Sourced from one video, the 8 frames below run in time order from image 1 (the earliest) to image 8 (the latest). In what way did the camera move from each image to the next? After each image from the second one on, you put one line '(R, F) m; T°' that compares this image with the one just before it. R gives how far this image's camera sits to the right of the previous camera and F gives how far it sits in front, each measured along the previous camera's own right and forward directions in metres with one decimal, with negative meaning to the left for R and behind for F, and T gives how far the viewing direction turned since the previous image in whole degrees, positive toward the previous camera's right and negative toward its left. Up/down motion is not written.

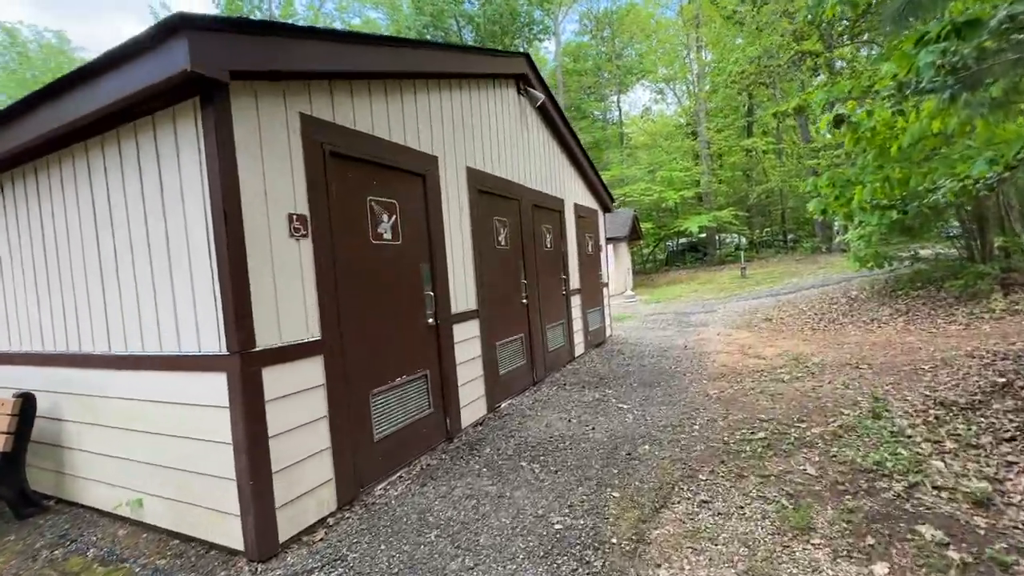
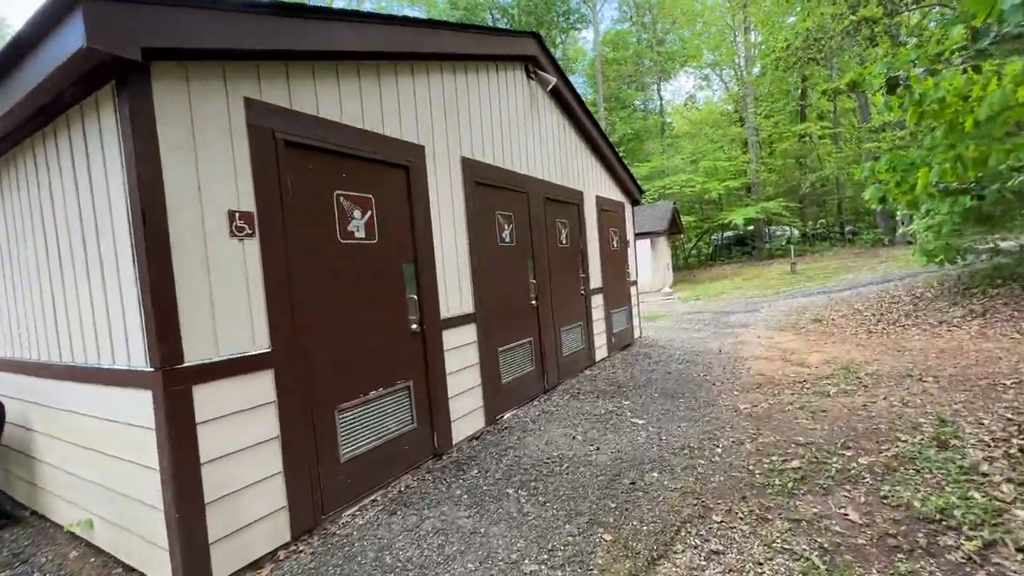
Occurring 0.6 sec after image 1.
(+0.4, +0.4) m; -5°
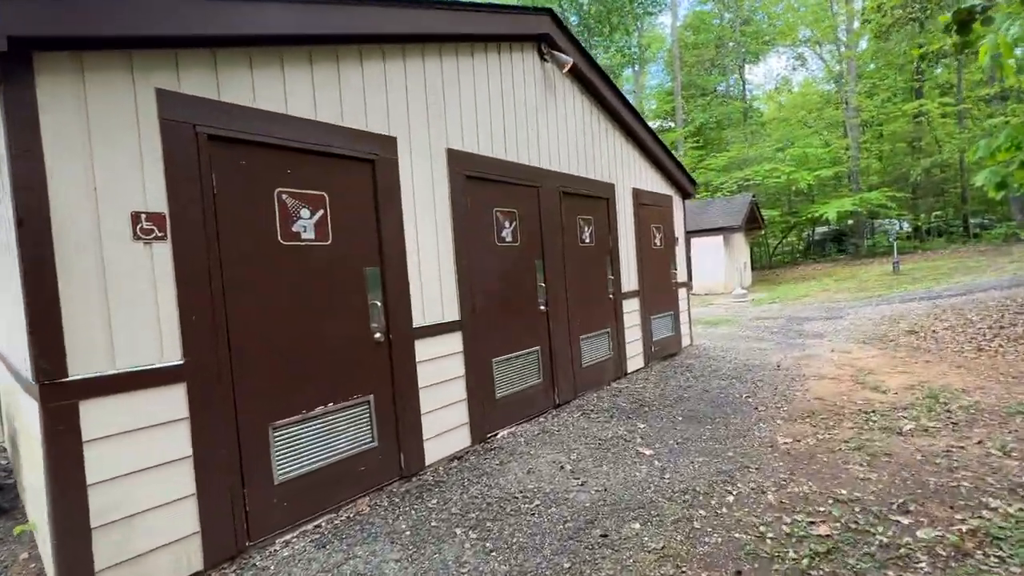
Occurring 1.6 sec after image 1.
(+0.7, +0.5) m; -9°
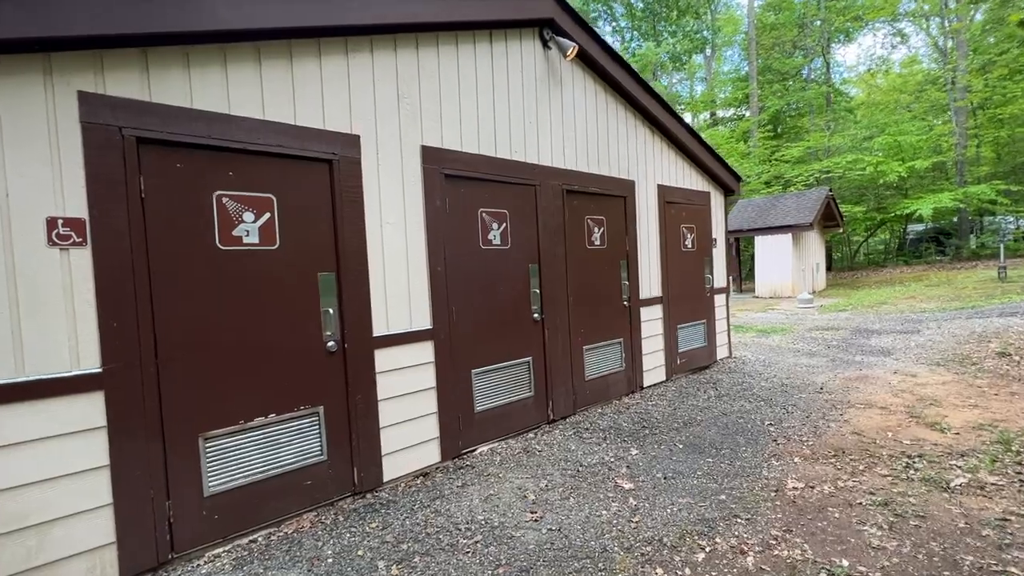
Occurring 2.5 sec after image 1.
(+0.7, +0.3) m; -8°
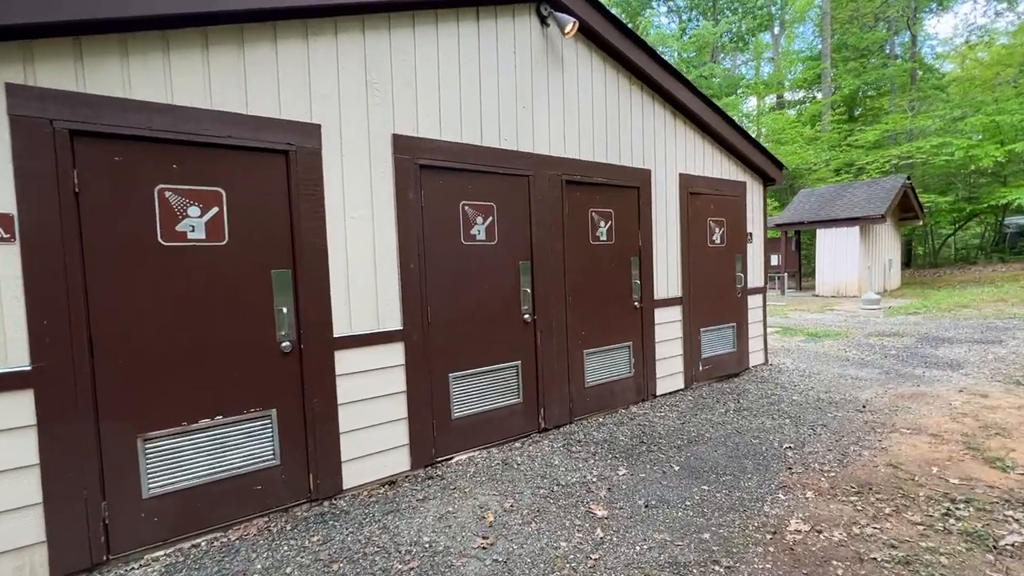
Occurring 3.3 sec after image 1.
(+0.6, +0.3) m; -7°
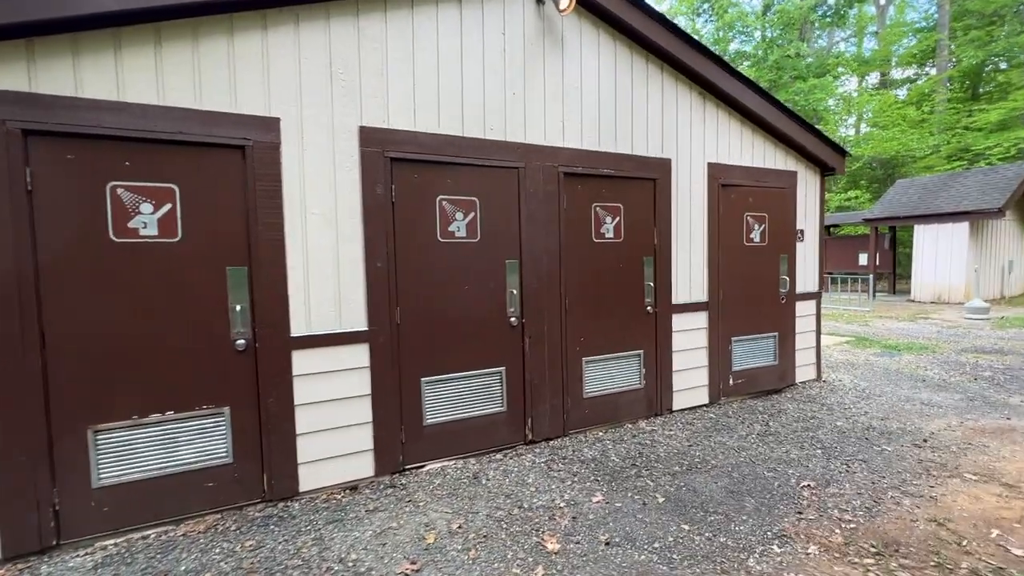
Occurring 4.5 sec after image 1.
(+0.7, +0.3) m; -9°
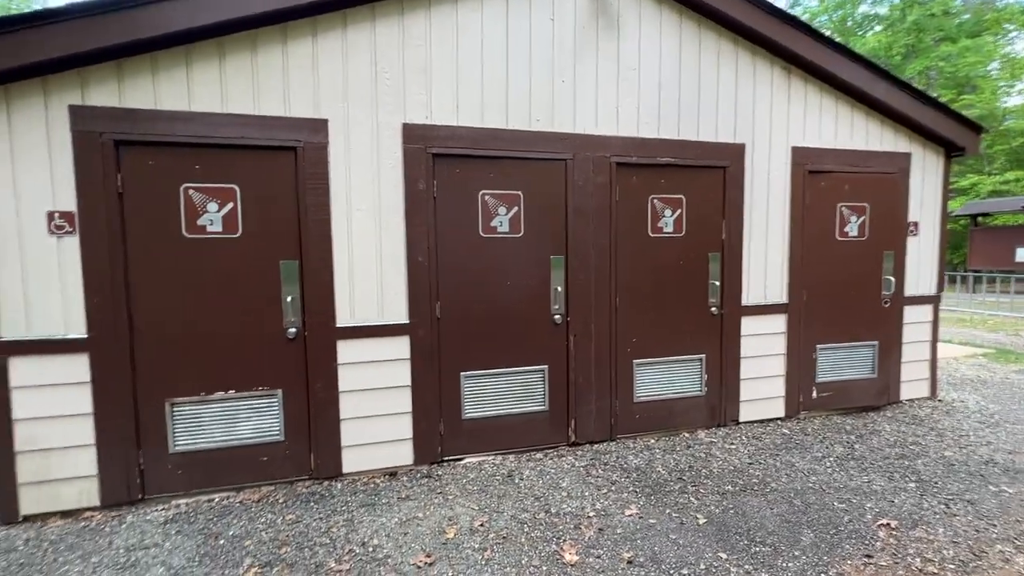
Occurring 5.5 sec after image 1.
(+0.4, +0.1) m; -11°
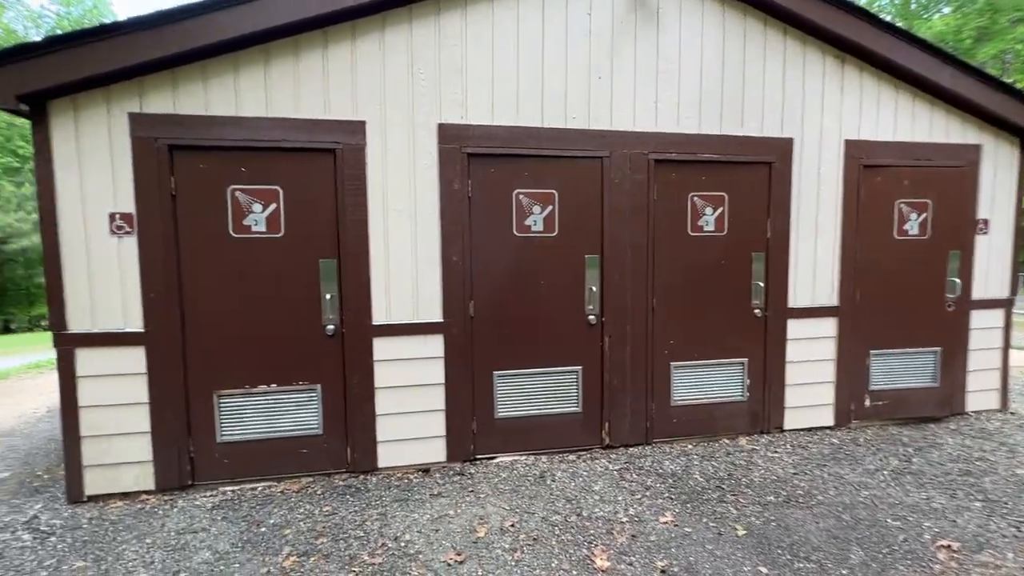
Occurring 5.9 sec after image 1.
(0.0, 0.0) m; -5°
